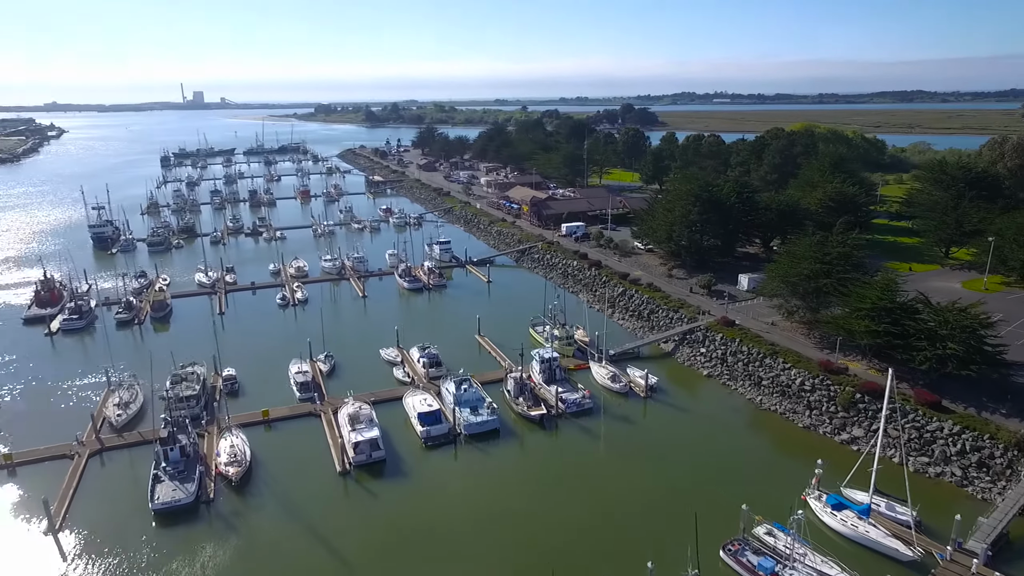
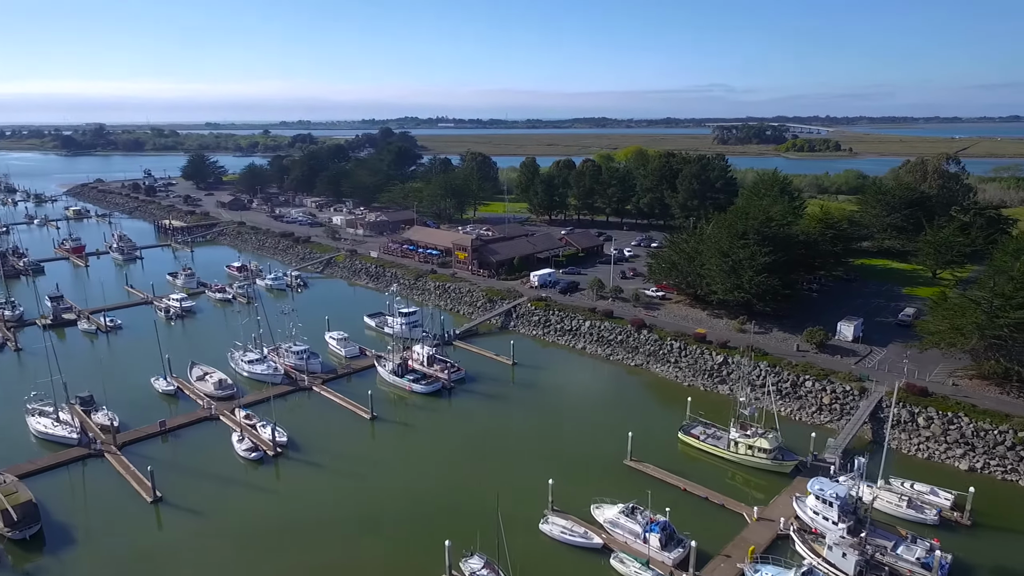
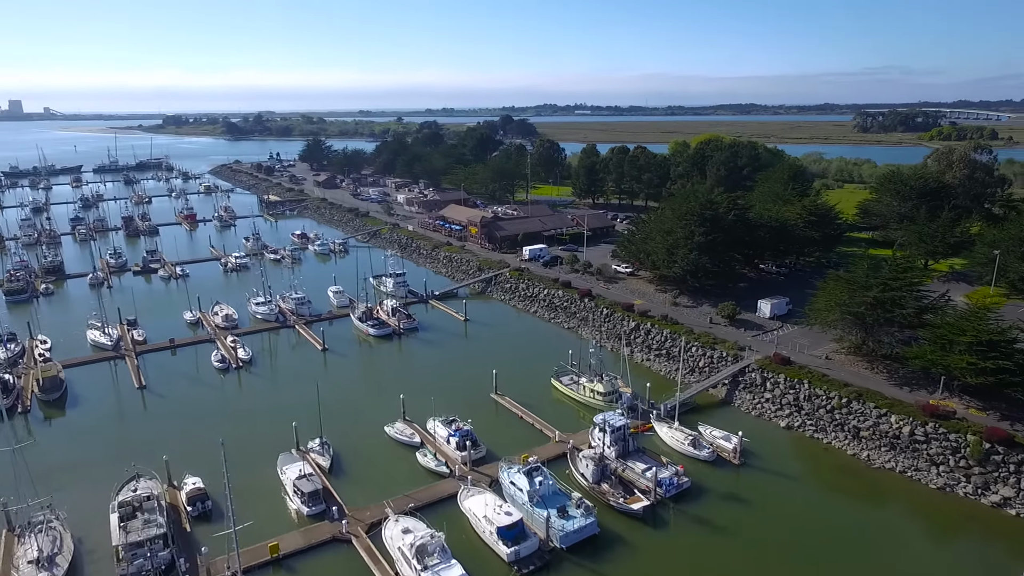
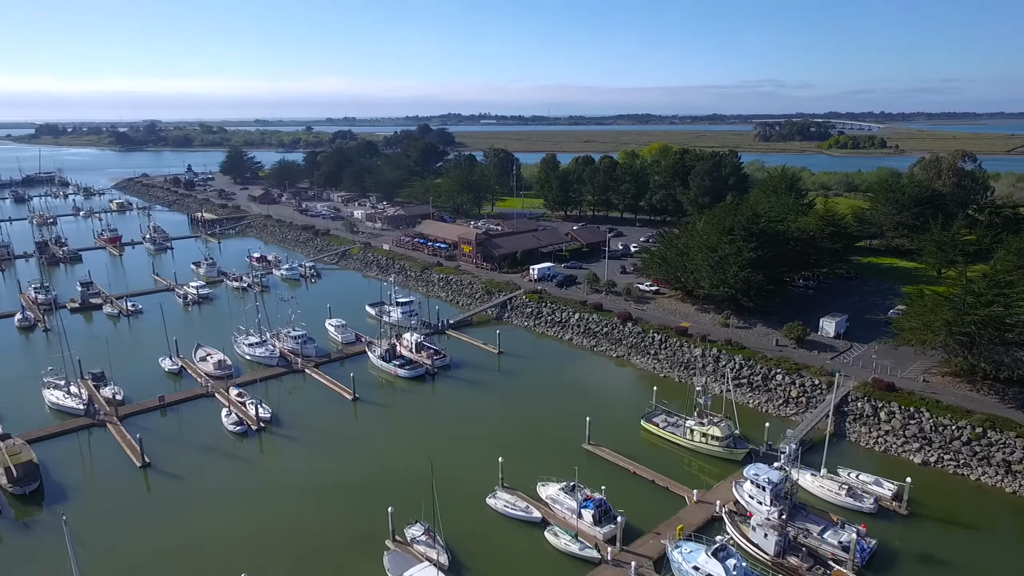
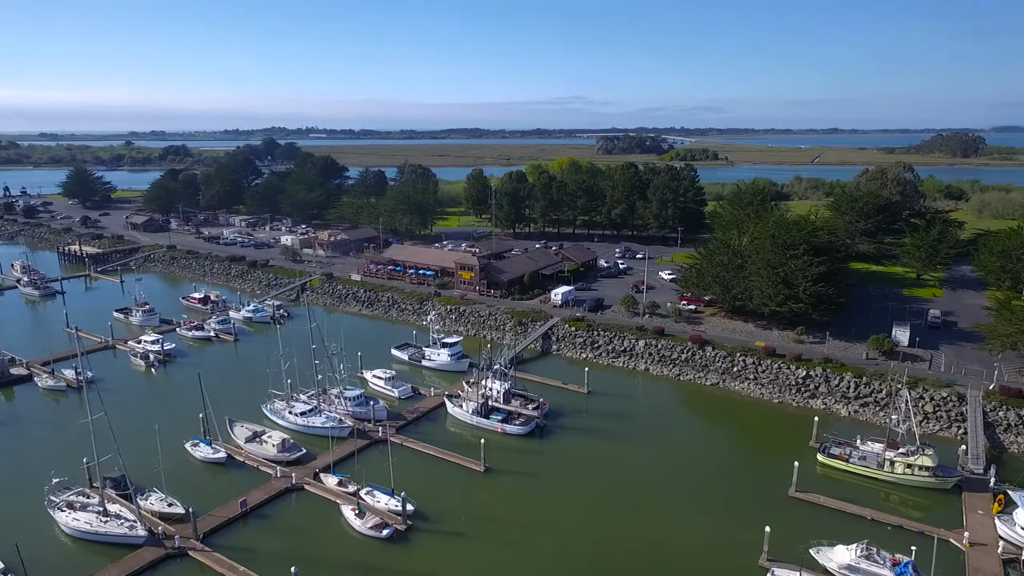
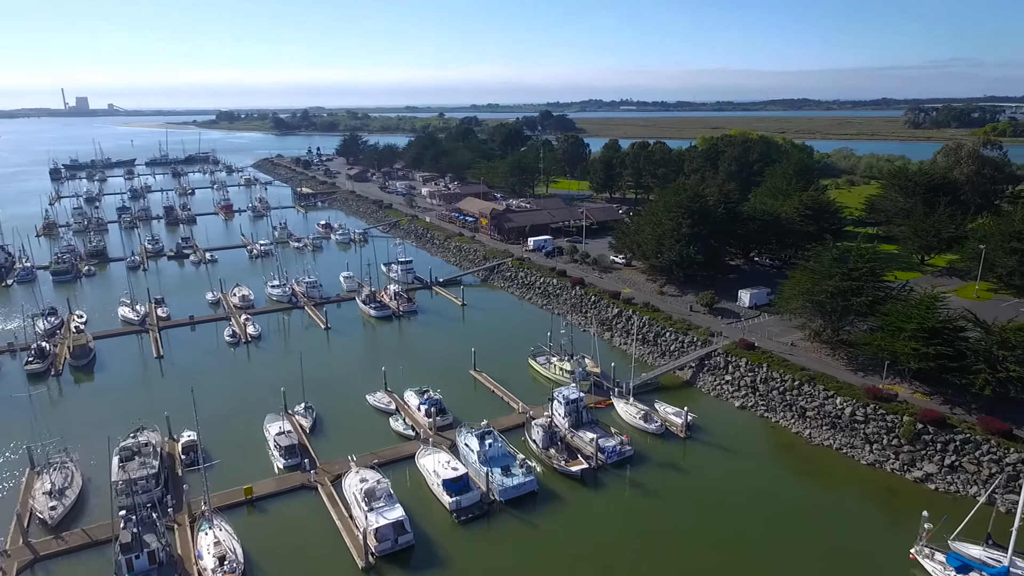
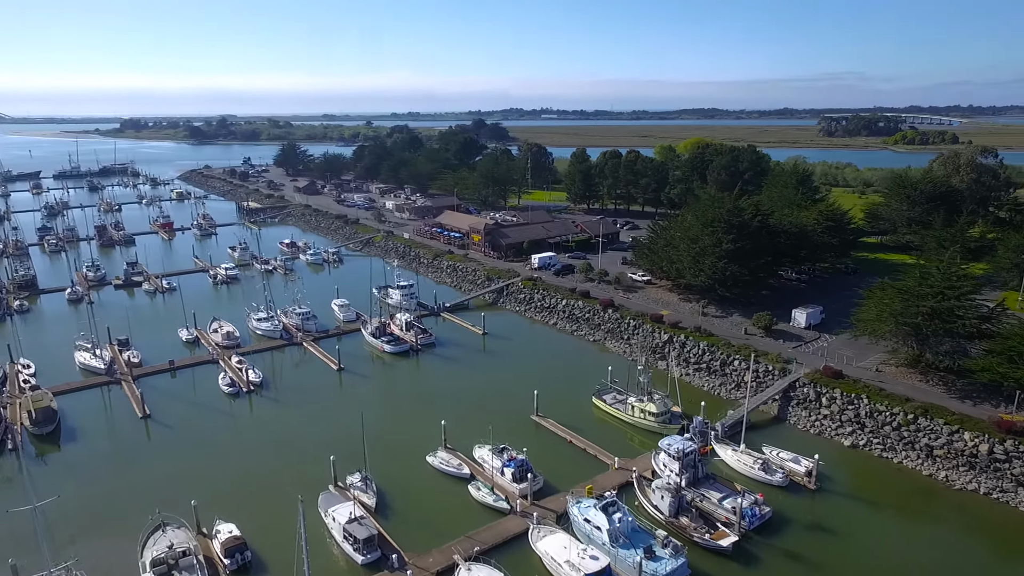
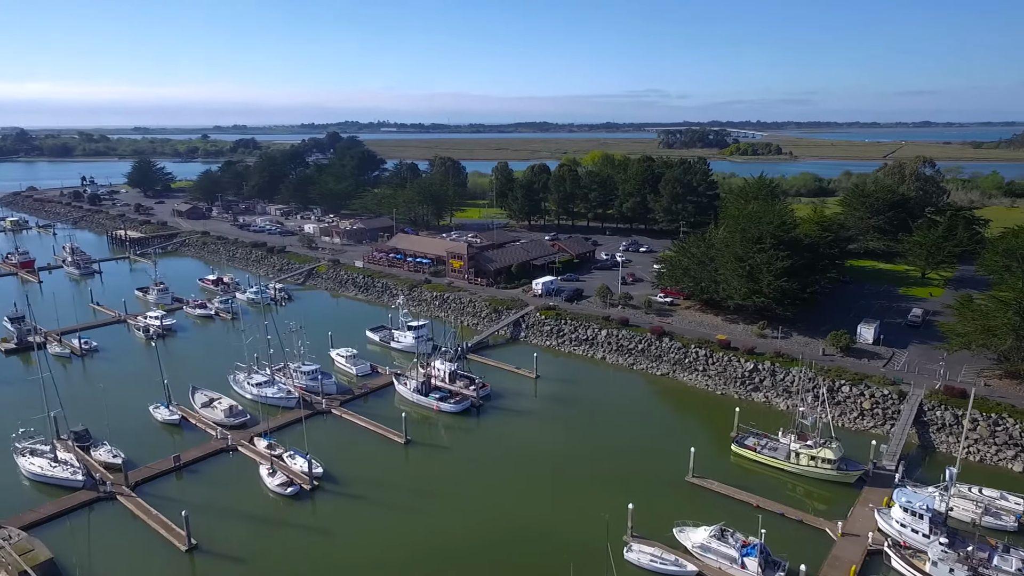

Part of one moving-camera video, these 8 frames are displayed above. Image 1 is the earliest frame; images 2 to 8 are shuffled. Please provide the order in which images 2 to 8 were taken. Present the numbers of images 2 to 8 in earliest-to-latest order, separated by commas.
6, 3, 7, 4, 2, 8, 5
